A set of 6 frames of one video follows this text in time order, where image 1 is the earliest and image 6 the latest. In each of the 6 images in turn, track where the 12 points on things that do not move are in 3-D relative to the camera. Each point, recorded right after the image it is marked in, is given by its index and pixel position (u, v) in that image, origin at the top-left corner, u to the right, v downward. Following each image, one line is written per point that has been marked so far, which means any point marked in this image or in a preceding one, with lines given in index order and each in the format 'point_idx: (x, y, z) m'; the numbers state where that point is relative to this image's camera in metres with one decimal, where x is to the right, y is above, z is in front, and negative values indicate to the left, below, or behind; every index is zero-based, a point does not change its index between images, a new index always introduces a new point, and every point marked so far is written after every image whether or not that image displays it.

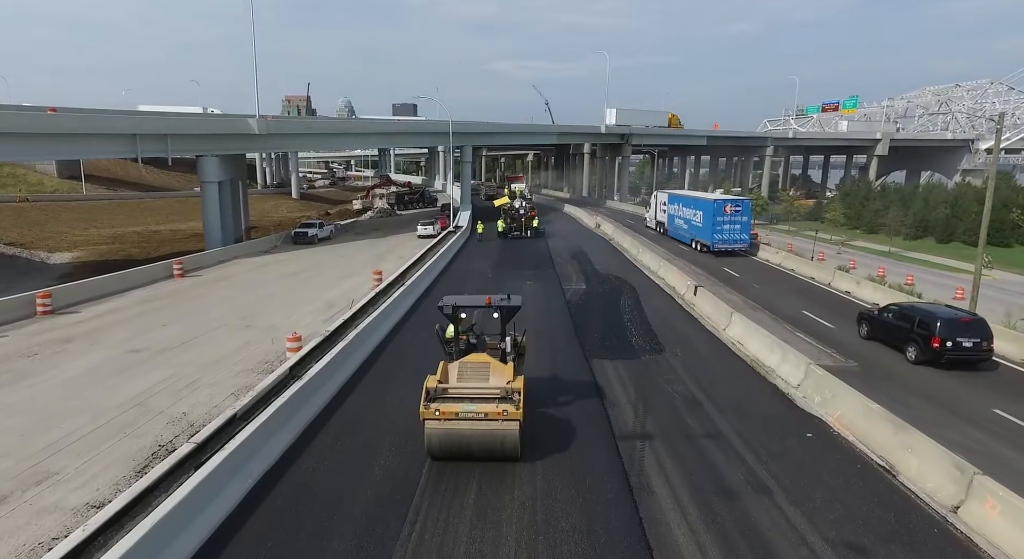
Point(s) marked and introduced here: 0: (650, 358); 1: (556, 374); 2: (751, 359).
0: (+3.8, -2.2, +16.3) m
1: (+1.2, -2.5, +16.1) m
2: (+6.4, -2.1, +15.9) m
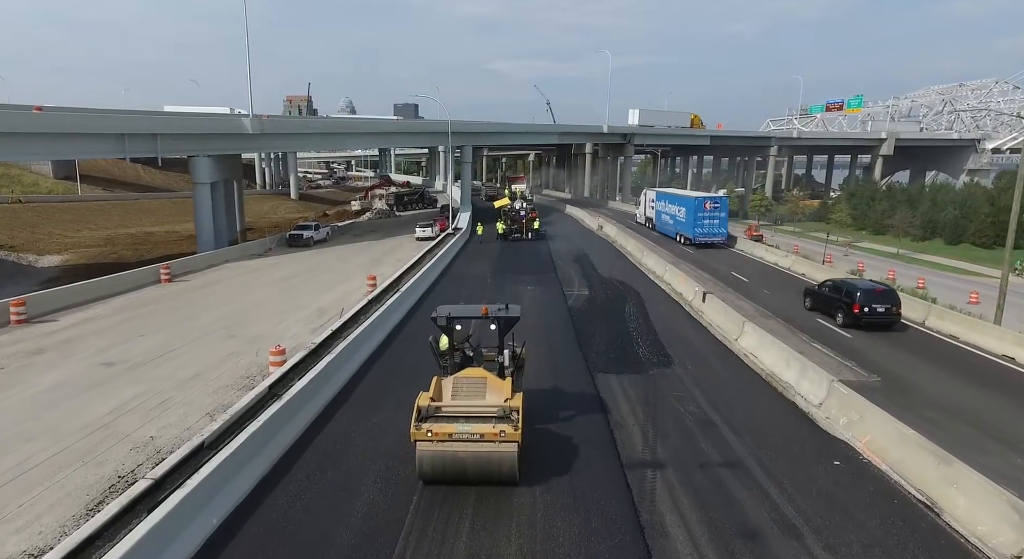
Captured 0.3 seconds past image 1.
0: (+3.7, -2.4, +15.2) m
1: (+1.1, -2.8, +15.1) m
2: (+6.3, -2.3, +14.8) m
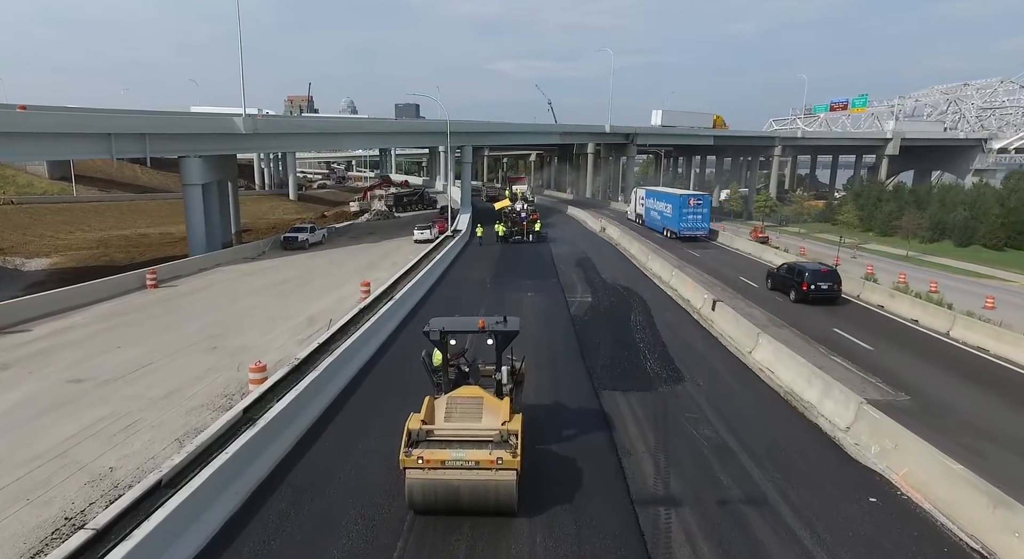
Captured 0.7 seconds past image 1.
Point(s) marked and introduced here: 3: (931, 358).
0: (+3.7, -2.6, +14.2) m
1: (+1.1, -3.0, +14.1) m
2: (+6.3, -2.6, +13.8) m
3: (+11.3, -2.1, +15.9) m
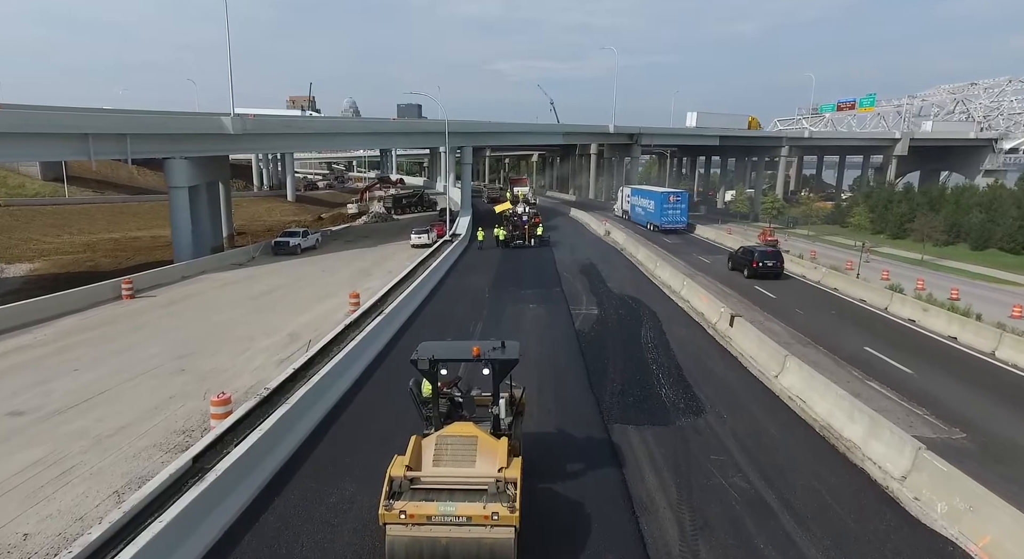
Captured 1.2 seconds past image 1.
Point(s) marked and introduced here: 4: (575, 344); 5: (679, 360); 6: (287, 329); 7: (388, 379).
0: (+3.7, -3.0, +12.5) m
1: (+1.1, -3.4, +12.4) m
2: (+6.3, -3.0, +12.1) m
3: (+11.2, -2.5, +14.3) m
4: (+2.0, -2.0, +18.7) m
5: (+4.6, -2.2, +16.4) m
6: (-7.4, -1.6, +19.4) m
7: (-3.2, -2.6, +15.8) m
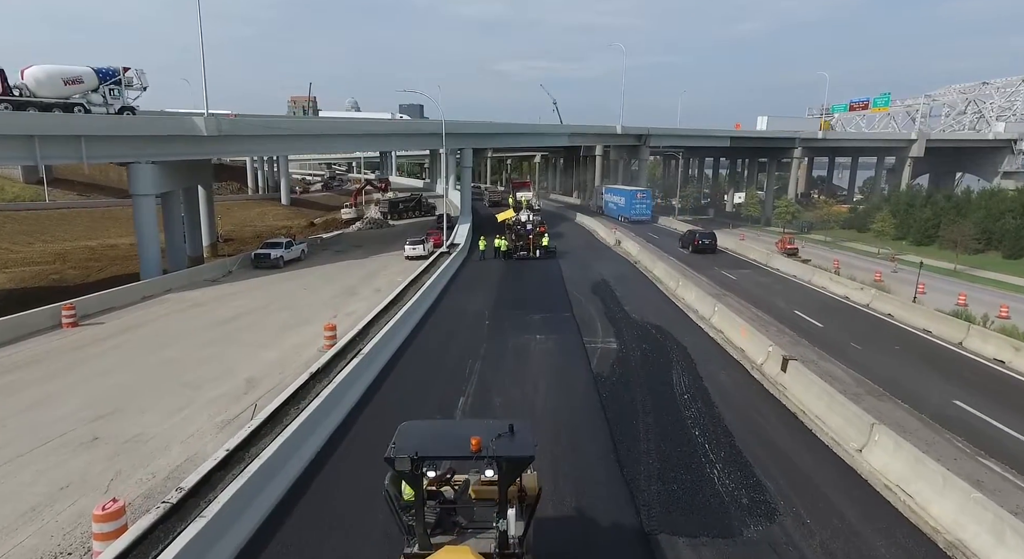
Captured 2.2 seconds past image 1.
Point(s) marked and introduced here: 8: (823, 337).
0: (+3.8, -3.9, +9.1) m
1: (+1.2, -4.3, +9.1) m
2: (+6.4, -3.9, +8.7) m
3: (+11.4, -3.4, +10.9) m
4: (+2.1, -2.9, +15.3) m
5: (+4.7, -3.1, +13.1) m
6: (-7.3, -2.5, +16.1) m
7: (-3.1, -3.5, +12.4) m
8: (+10.0, -1.8, +19.1) m
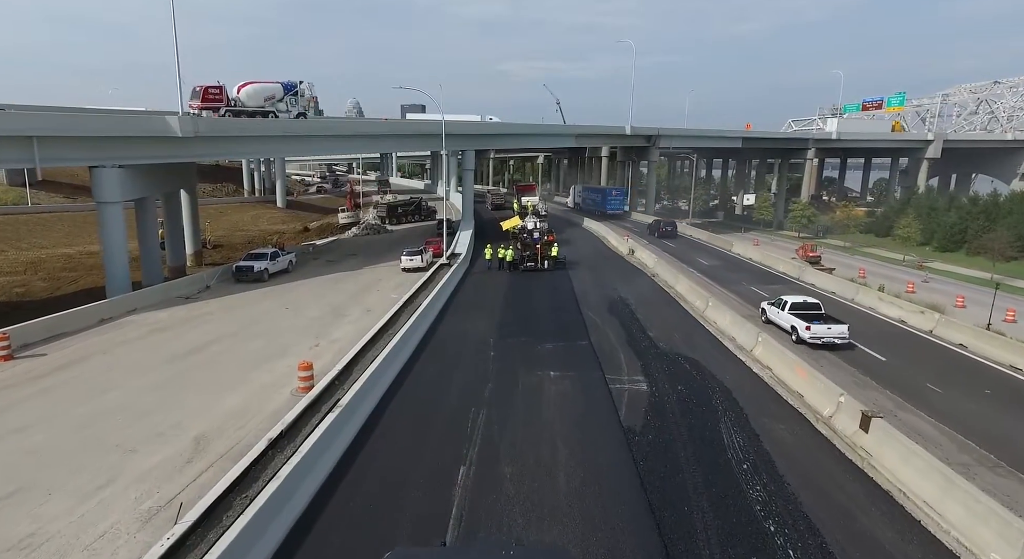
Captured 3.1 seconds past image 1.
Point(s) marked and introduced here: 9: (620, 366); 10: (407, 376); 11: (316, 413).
0: (+4.0, -4.6, +6.1) m
1: (+1.4, -5.0, +6.0) m
2: (+6.6, -4.6, +5.7) m
3: (+11.6, -4.2, +7.8) m
4: (+2.4, -3.7, +12.3) m
5: (+5.0, -3.9, +10.1) m
6: (-7.0, -3.2, +13.1) m
7: (-2.9, -4.2, +9.4) m
8: (+10.3, -2.6, +16.0) m
9: (+3.2, -2.5, +17.4) m
10: (-3.1, -2.8, +17.3) m
11: (-4.3, -2.9, +13.2) m
